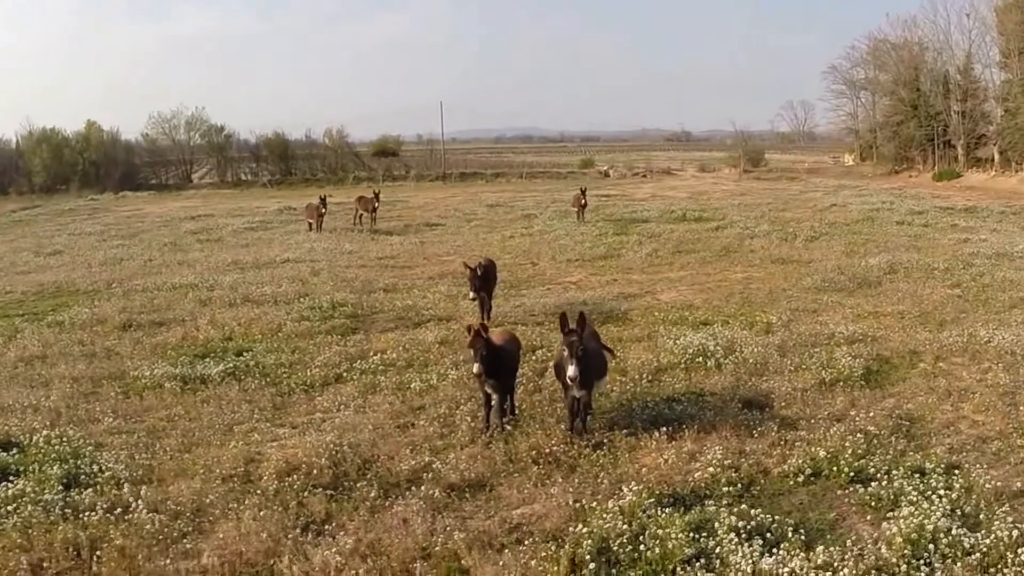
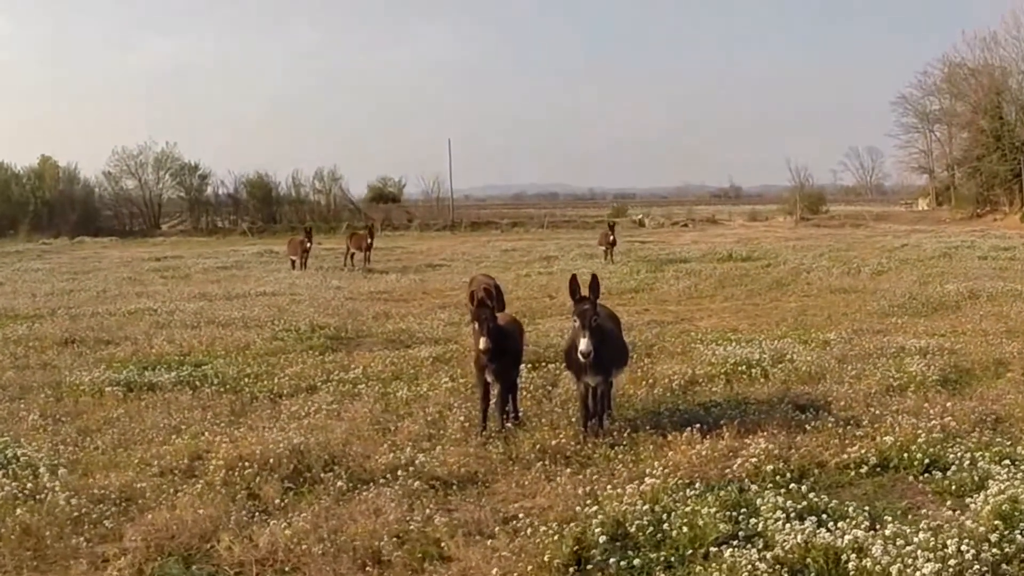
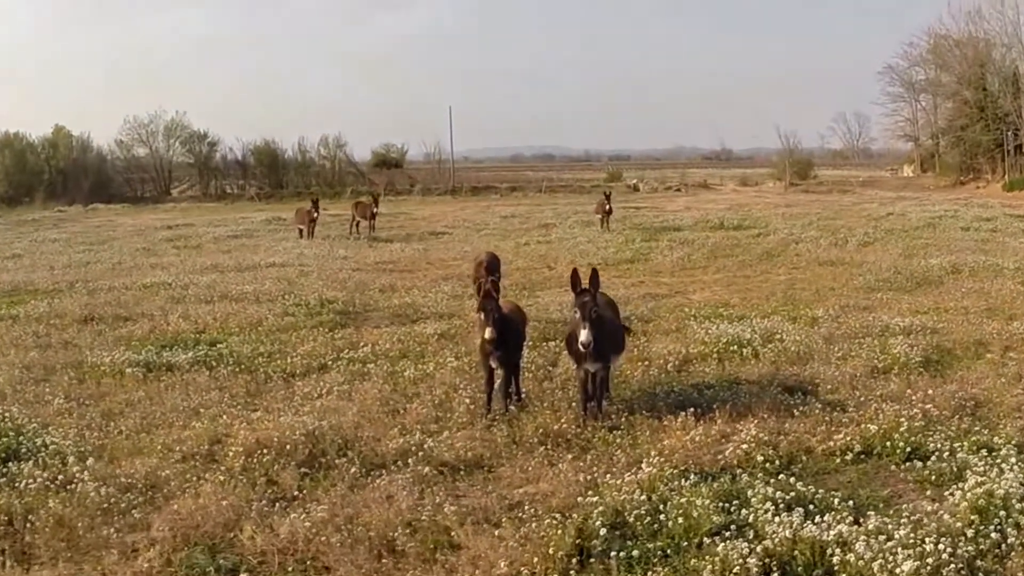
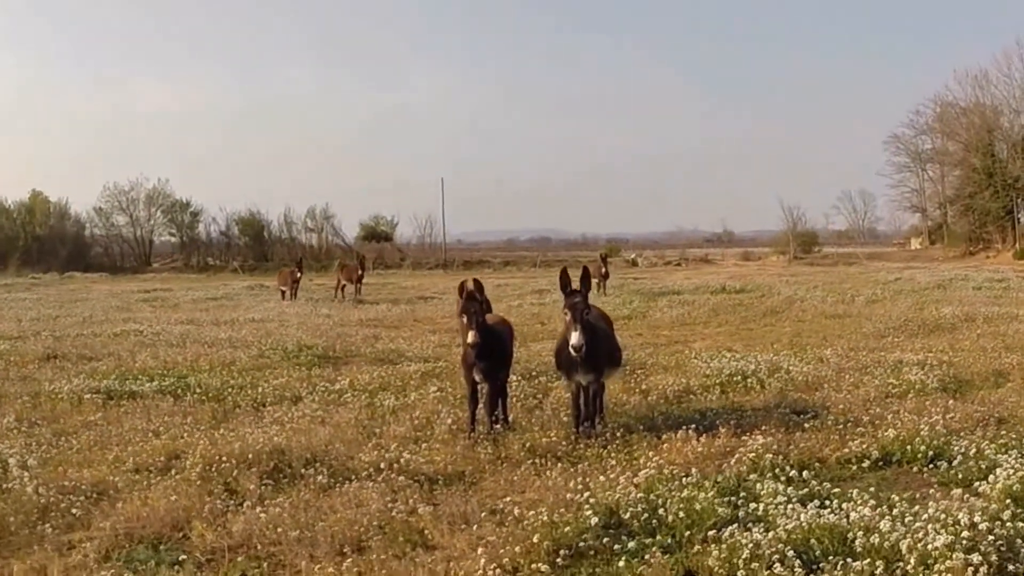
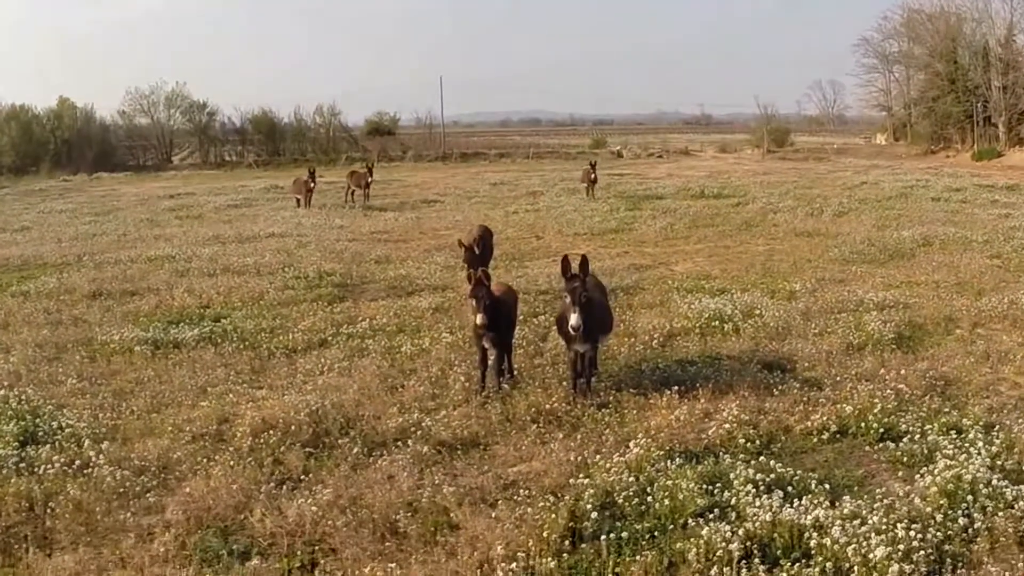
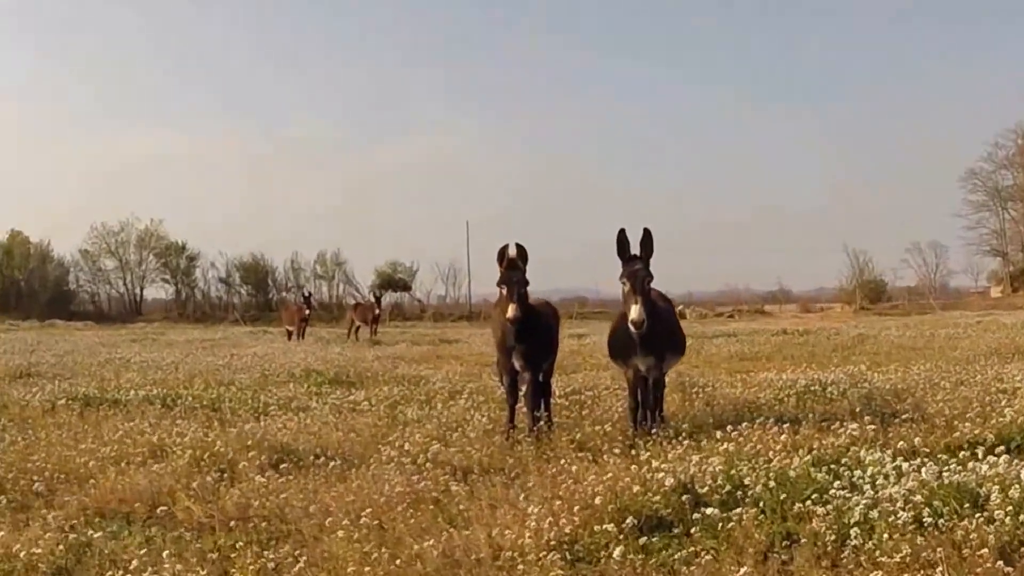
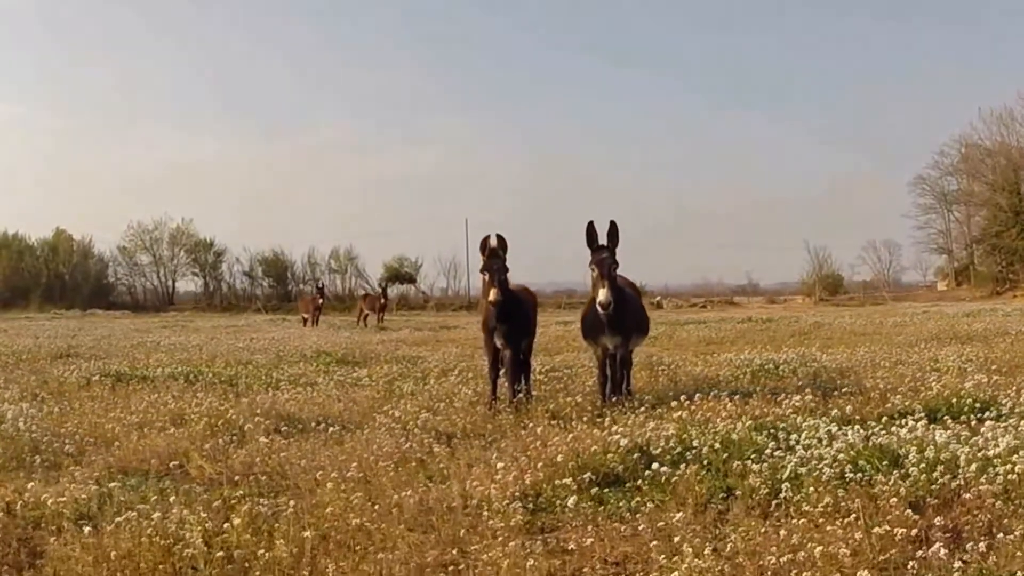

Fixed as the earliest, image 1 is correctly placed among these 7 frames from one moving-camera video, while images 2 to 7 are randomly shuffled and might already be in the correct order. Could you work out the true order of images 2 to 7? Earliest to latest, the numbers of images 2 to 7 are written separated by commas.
5, 3, 2, 4, 7, 6
